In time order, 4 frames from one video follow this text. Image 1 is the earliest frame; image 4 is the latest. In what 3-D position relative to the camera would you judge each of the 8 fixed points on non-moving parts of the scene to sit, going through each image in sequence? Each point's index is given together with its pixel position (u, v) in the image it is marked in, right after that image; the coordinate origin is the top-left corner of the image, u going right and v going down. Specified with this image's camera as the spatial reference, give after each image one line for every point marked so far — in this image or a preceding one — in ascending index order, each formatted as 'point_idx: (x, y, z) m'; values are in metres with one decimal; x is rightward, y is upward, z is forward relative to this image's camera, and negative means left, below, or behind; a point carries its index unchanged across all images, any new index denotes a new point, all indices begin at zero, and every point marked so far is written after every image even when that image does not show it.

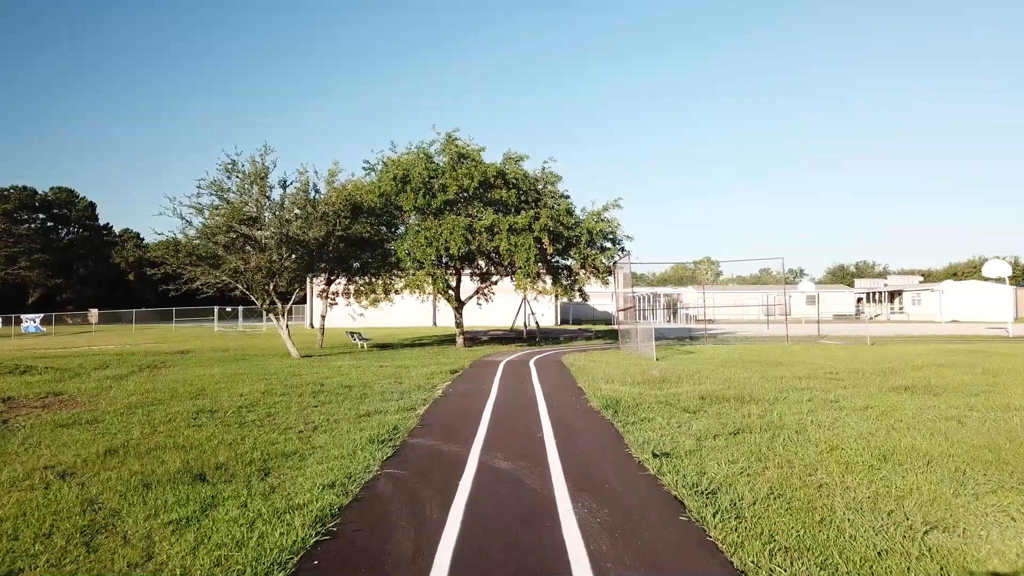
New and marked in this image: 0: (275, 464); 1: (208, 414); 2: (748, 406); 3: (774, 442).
0: (-2.7, -2.0, +7.2) m
1: (-5.2, -2.2, +10.6) m
2: (+4.0, -2.0, +10.6) m
3: (+3.4, -2.0, +8.0) m
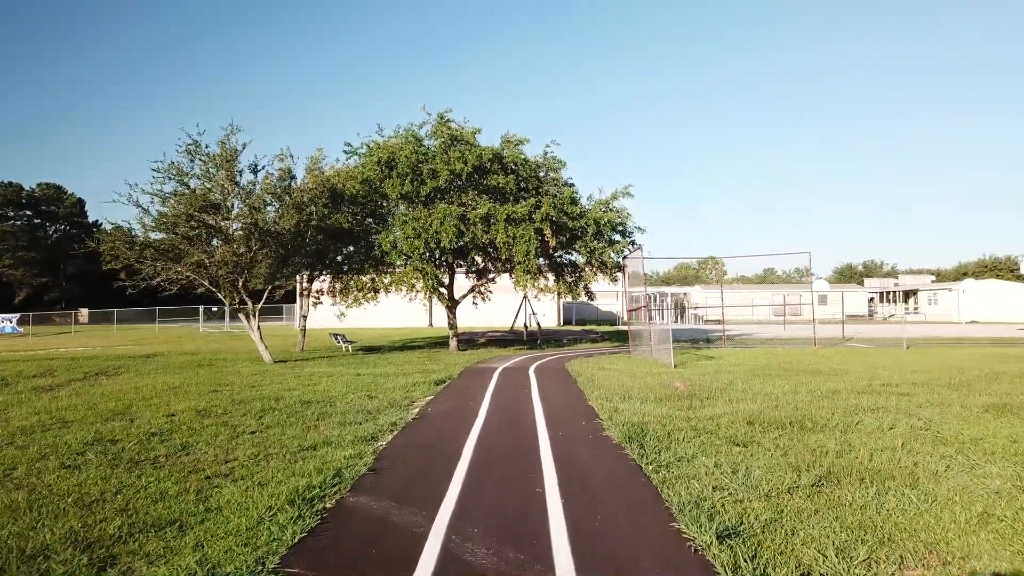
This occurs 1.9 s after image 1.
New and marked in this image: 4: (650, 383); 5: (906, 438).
0: (-2.9, -1.9, +4.6) m
1: (-5.3, -2.1, +8.1) m
2: (+3.9, -1.9, +8.0) m
3: (+3.3, -1.9, +5.5) m
4: (+3.0, -2.0, +13.5) m
5: (+4.9, -1.9, +7.8) m
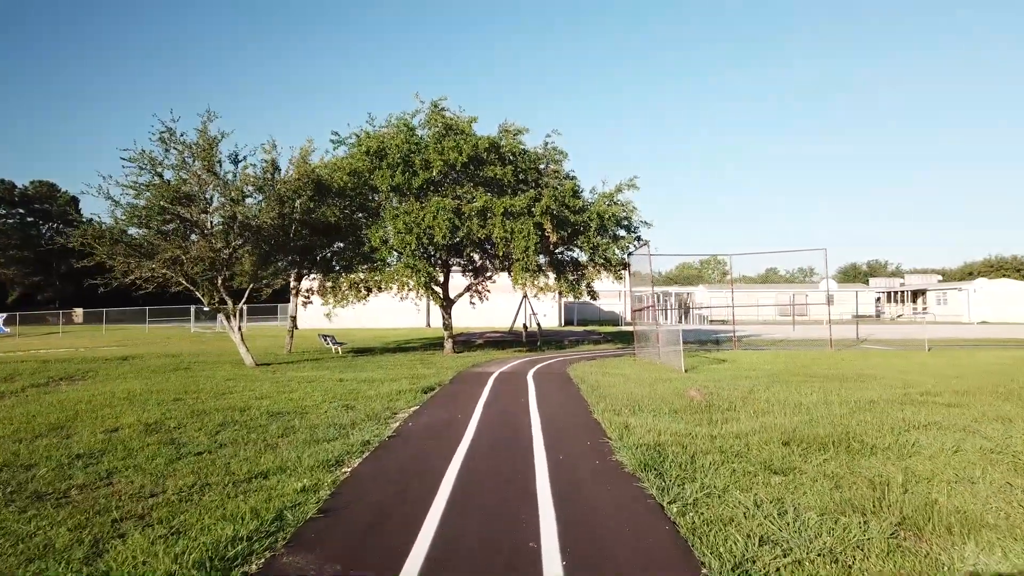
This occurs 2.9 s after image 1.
0: (-3.0, -1.9, +3.3) m
1: (-5.4, -2.0, +6.7) m
2: (+3.8, -1.9, +6.6) m
3: (+3.2, -1.8, +4.1) m
4: (+2.9, -2.0, +12.1) m
5: (+4.8, -1.8, +6.5) m
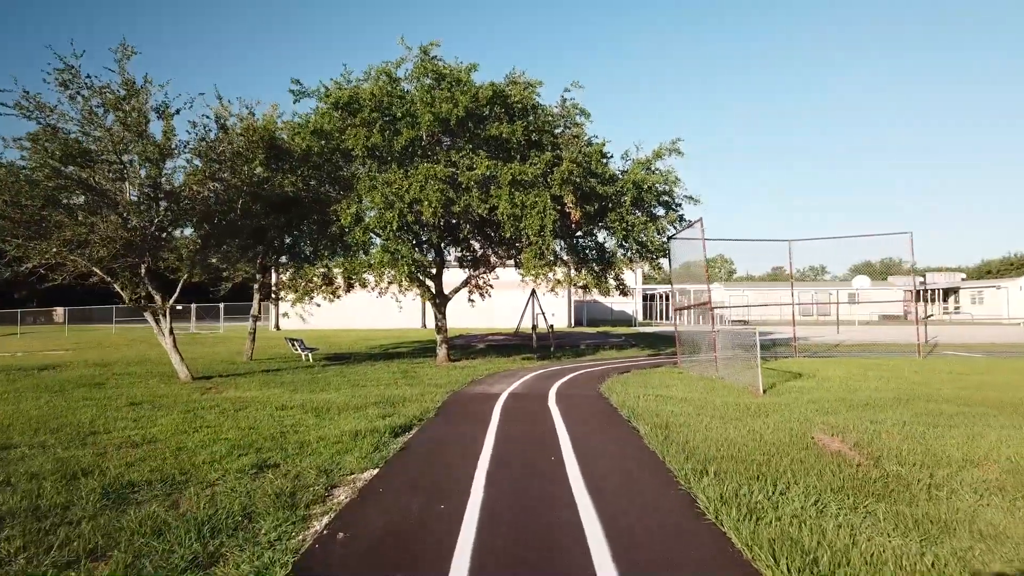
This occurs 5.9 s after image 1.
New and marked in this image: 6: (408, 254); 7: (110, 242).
0: (-2.7, -1.7, -1.3) m
1: (-5.2, -1.8, +2.2) m
2: (+4.1, -1.7, +2.1) m
3: (+3.4, -1.6, -0.5) m
4: (+3.1, -1.8, +7.5) m
5: (+5.1, -1.6, +1.9) m
6: (-2.8, +0.9, +16.7) m
7: (-9.2, +1.1, +14.6) m
